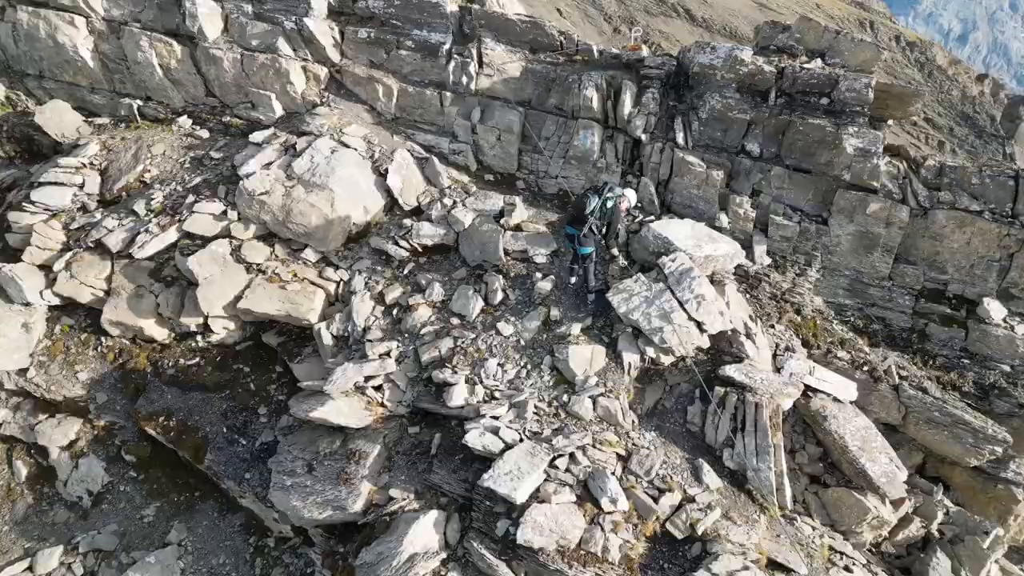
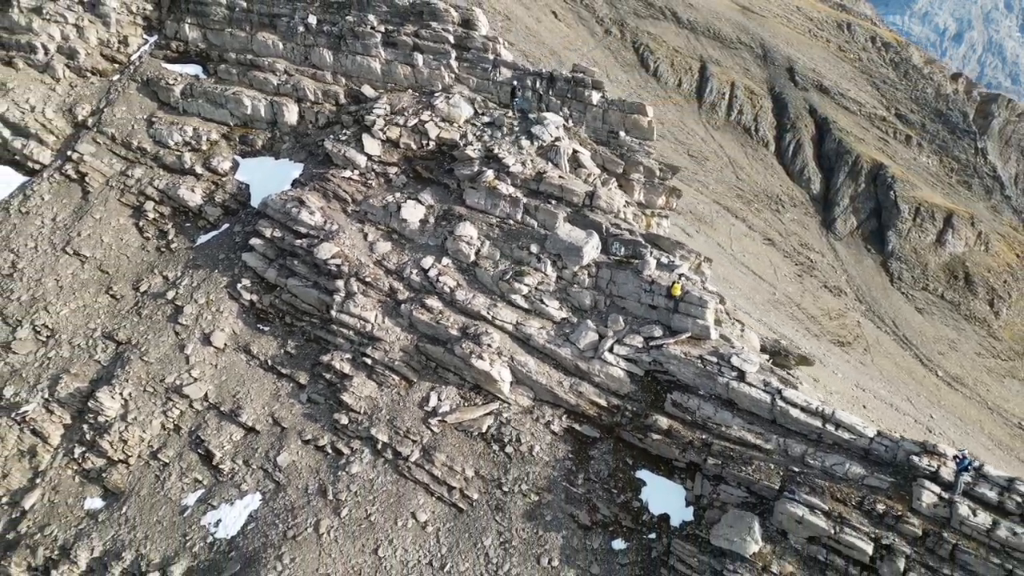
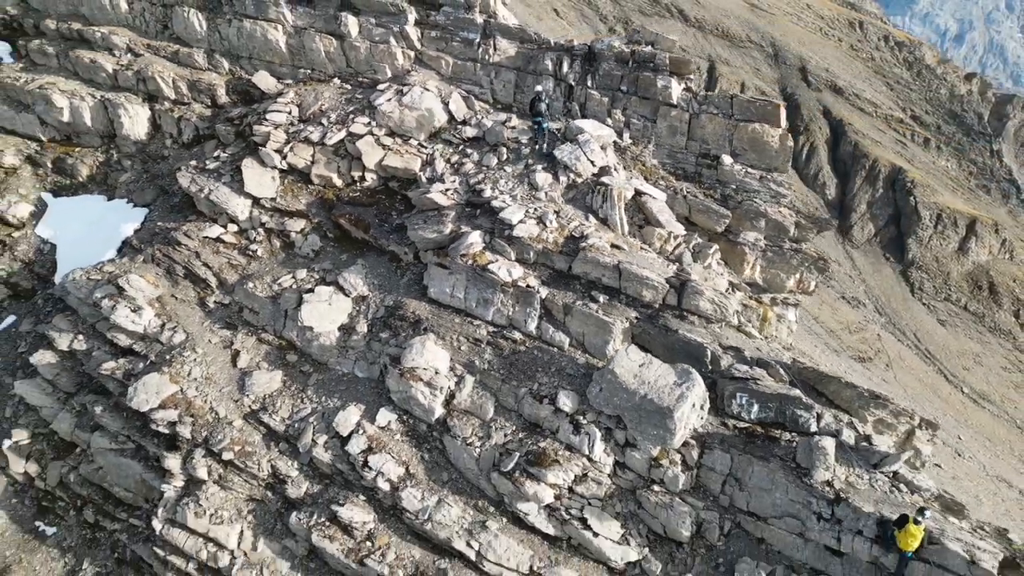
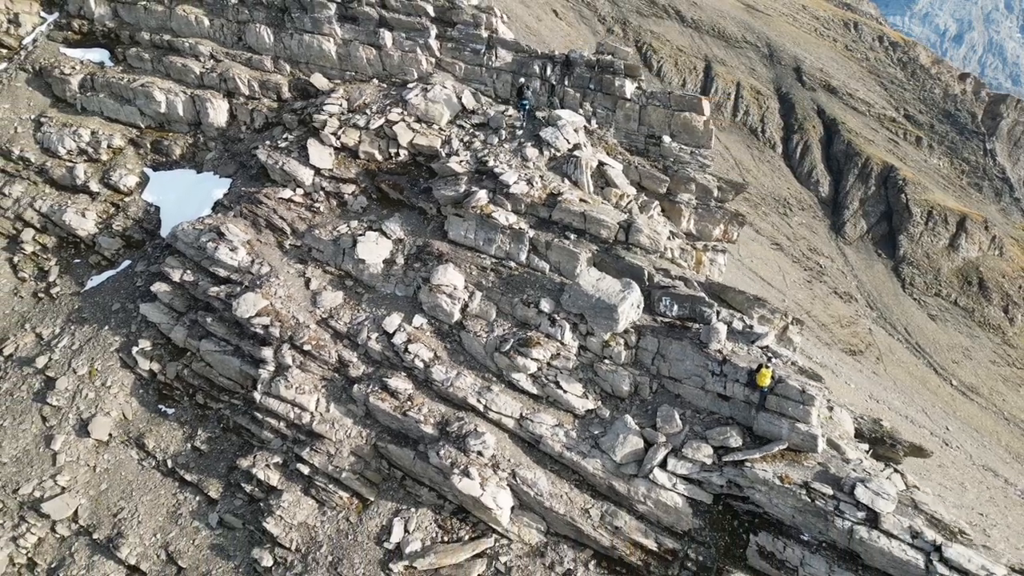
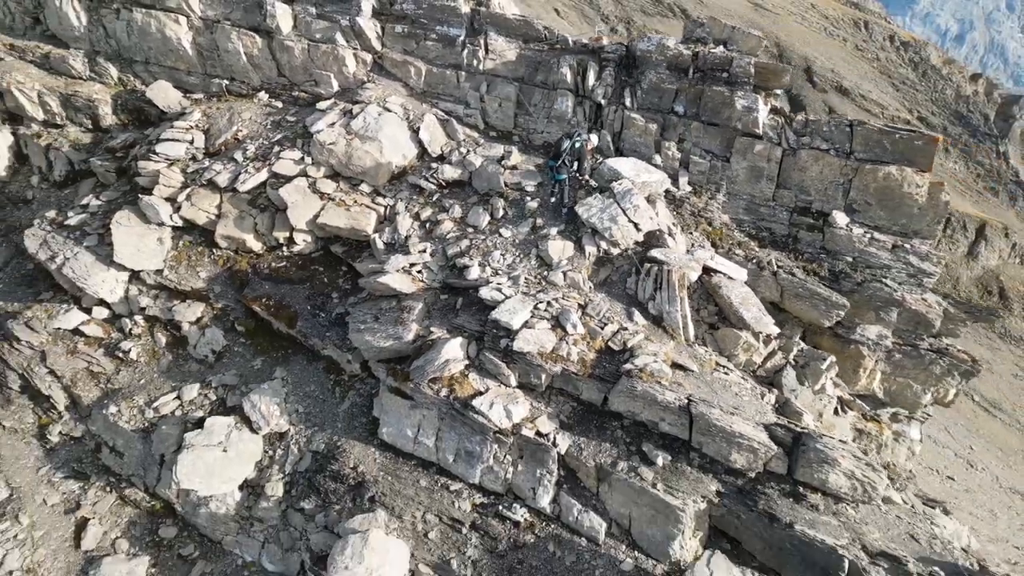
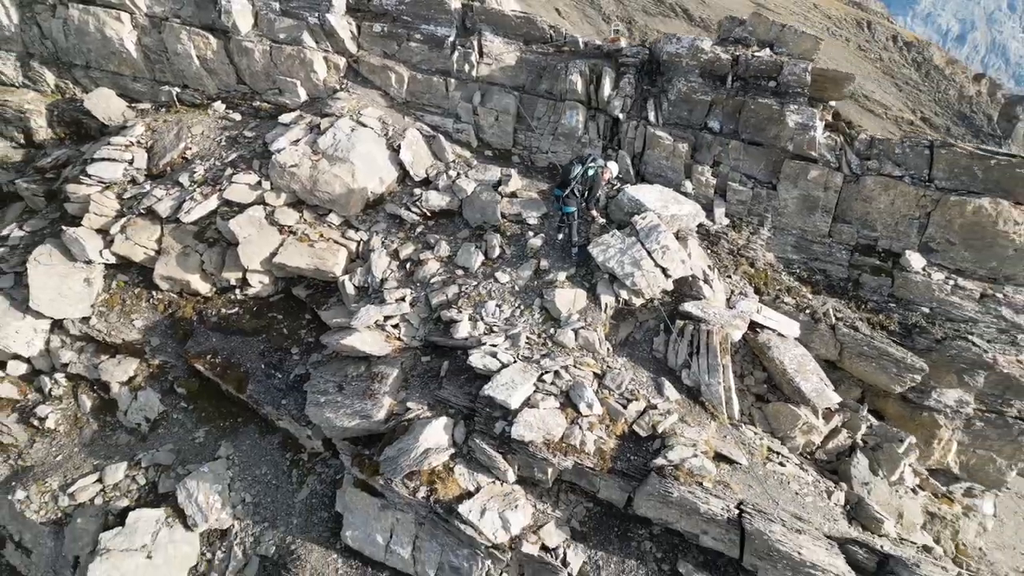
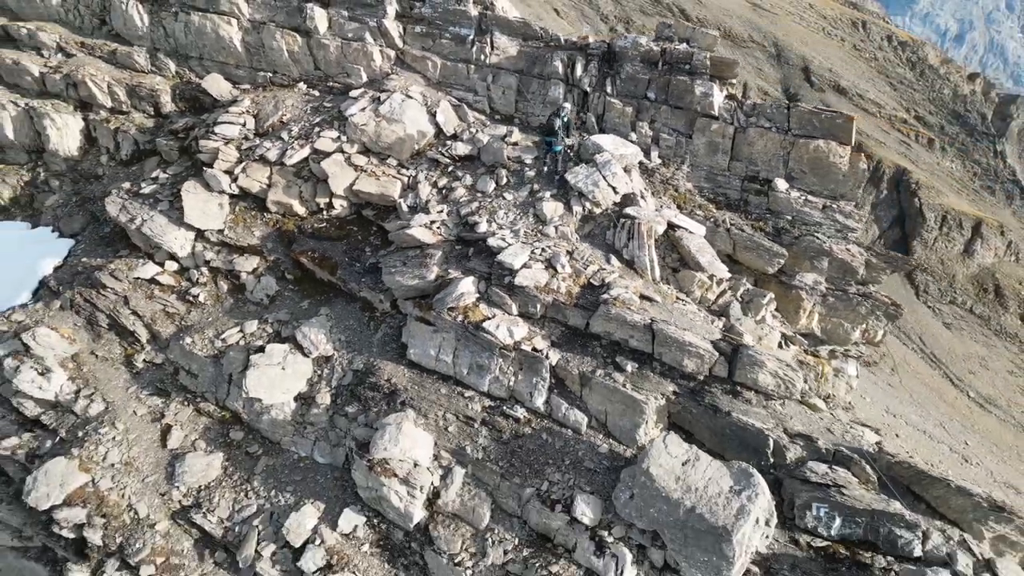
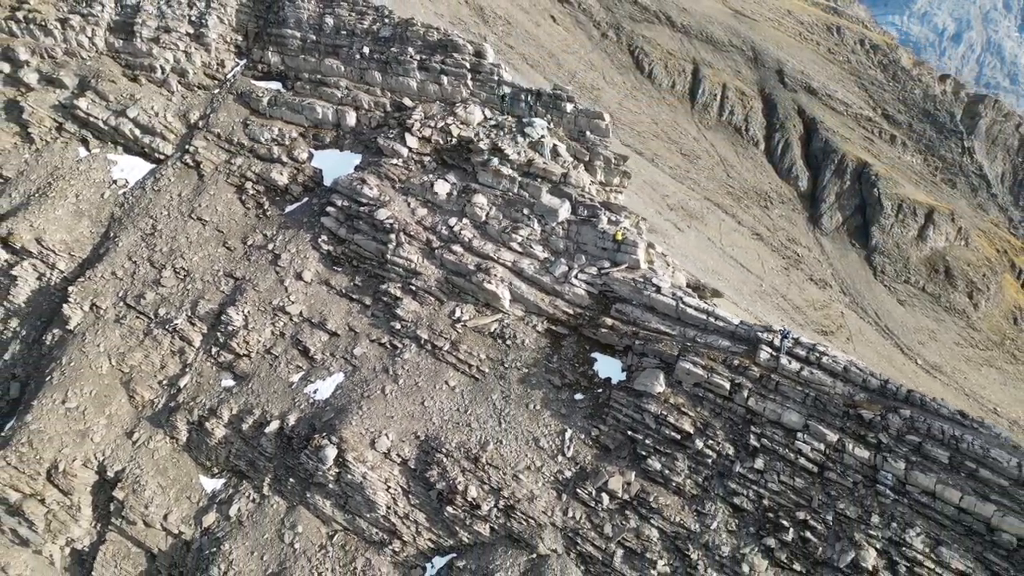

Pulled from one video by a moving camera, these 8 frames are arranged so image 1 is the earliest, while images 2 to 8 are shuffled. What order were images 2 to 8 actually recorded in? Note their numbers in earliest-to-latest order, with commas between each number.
6, 5, 7, 3, 4, 2, 8
